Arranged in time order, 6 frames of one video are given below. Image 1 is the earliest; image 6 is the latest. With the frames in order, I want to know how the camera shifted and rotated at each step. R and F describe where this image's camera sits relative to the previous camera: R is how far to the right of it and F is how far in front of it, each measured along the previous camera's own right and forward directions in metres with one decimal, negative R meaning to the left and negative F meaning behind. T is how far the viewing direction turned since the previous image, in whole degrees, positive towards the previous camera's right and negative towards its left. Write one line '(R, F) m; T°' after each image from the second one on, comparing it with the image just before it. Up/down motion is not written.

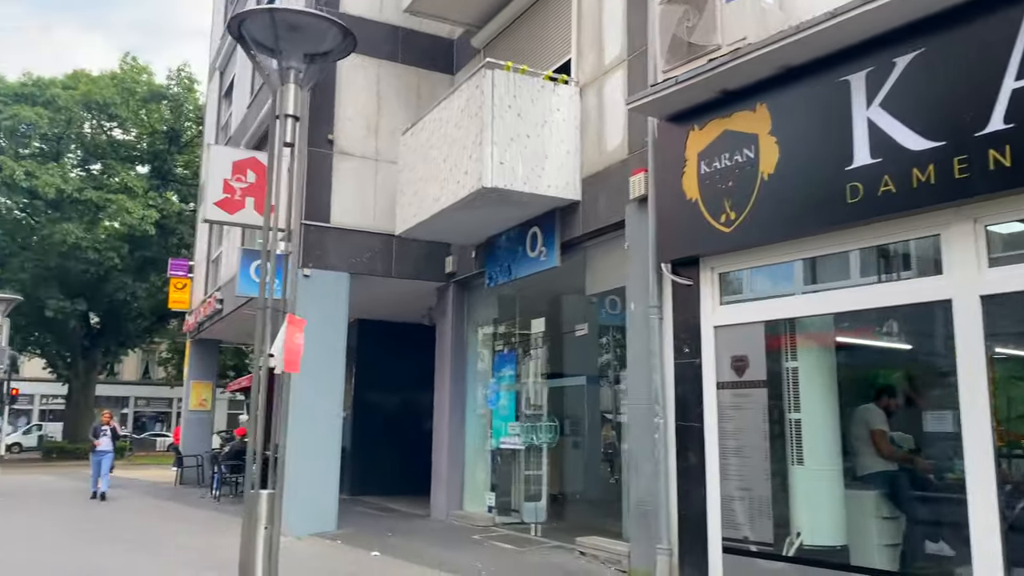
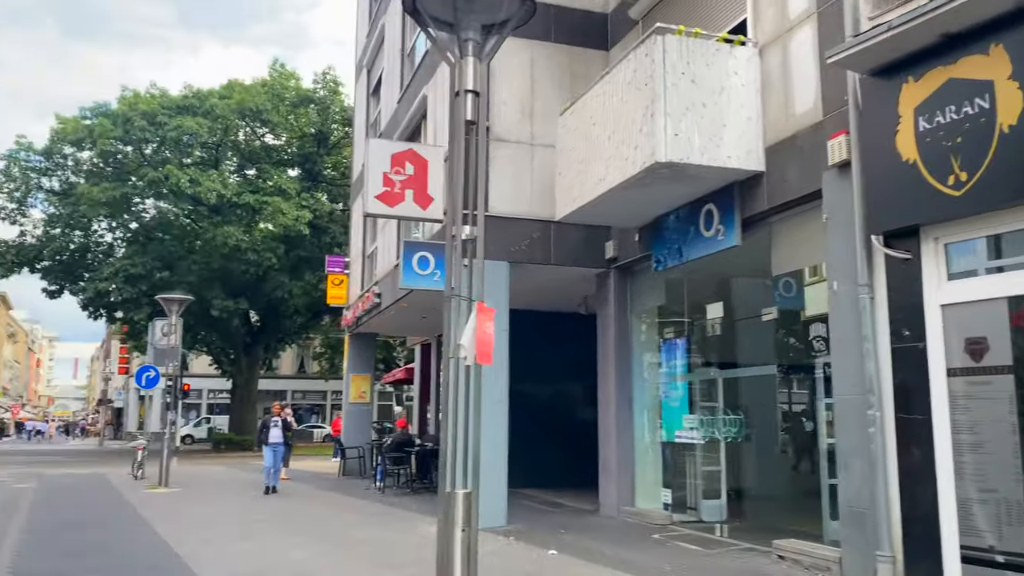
(-0.4, +0.5) m; -9°
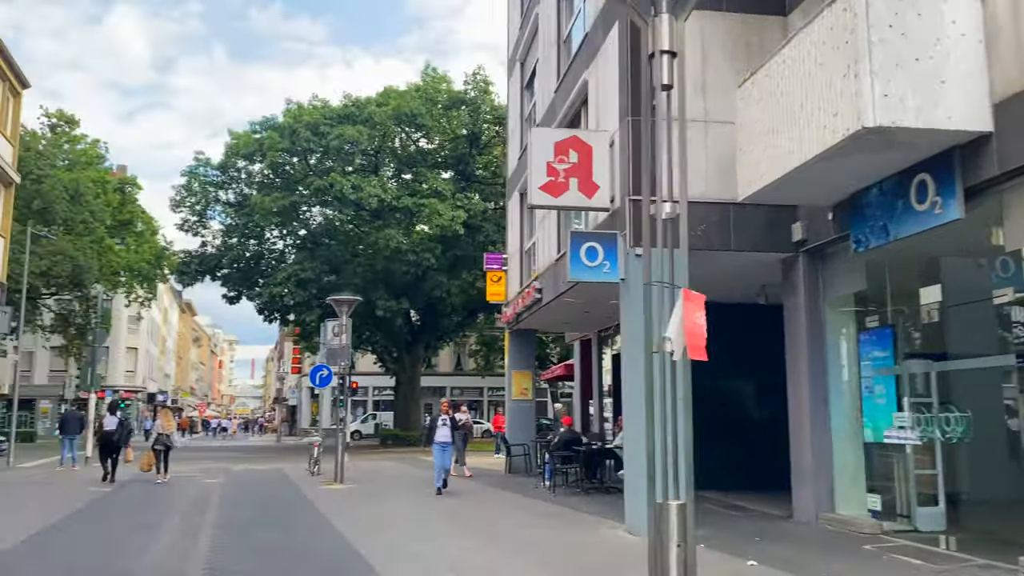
(-0.3, +0.5) m; -10°
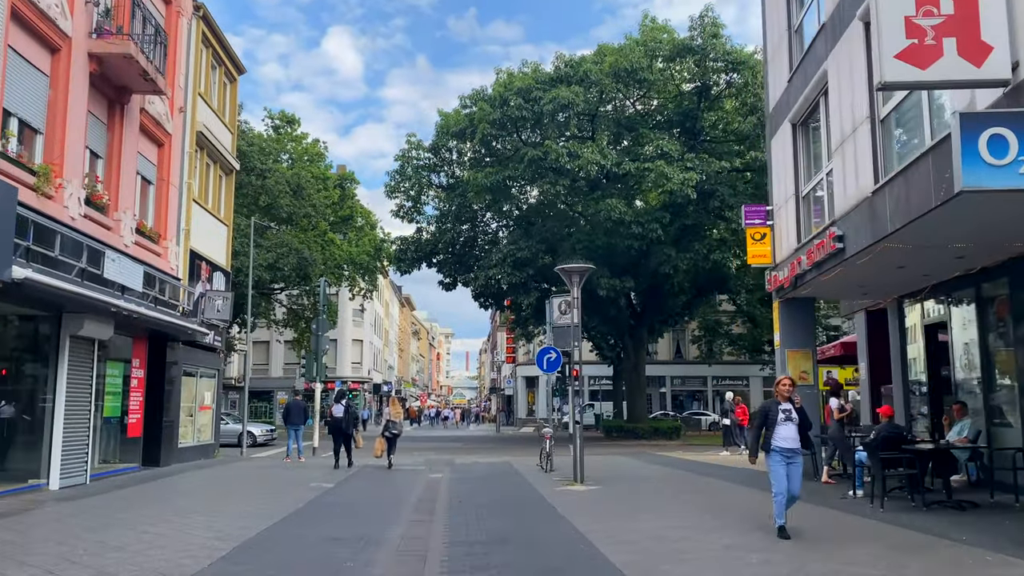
(-1.1, +2.9) m; -14°
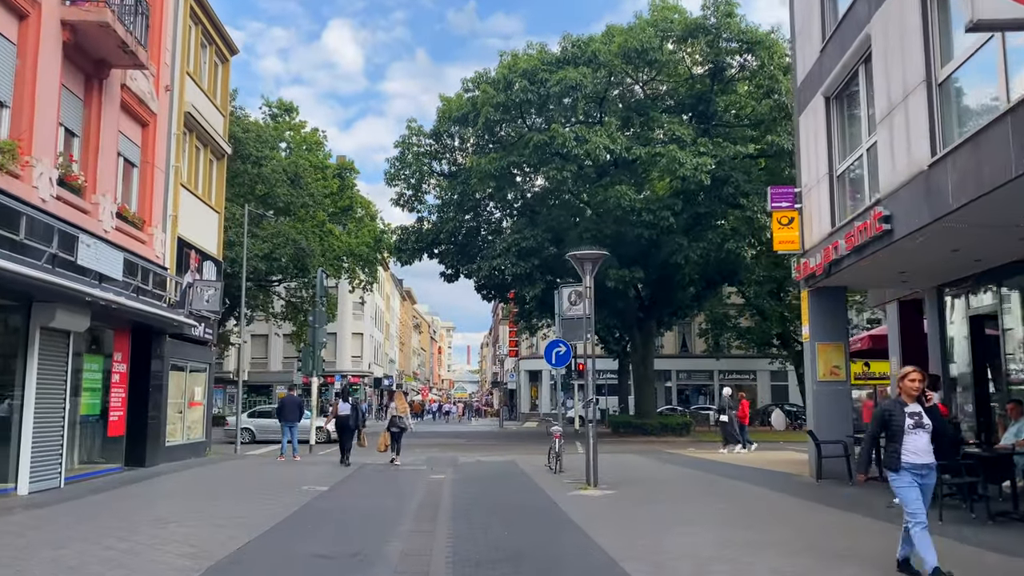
(-0.1, +1.1) m; 0°
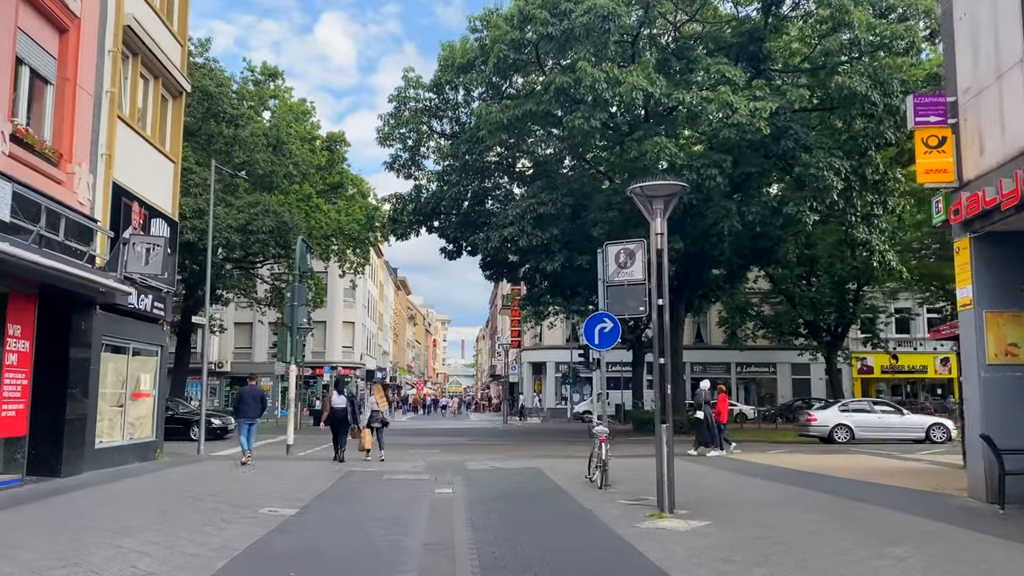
(-0.6, +4.0) m; 0°
